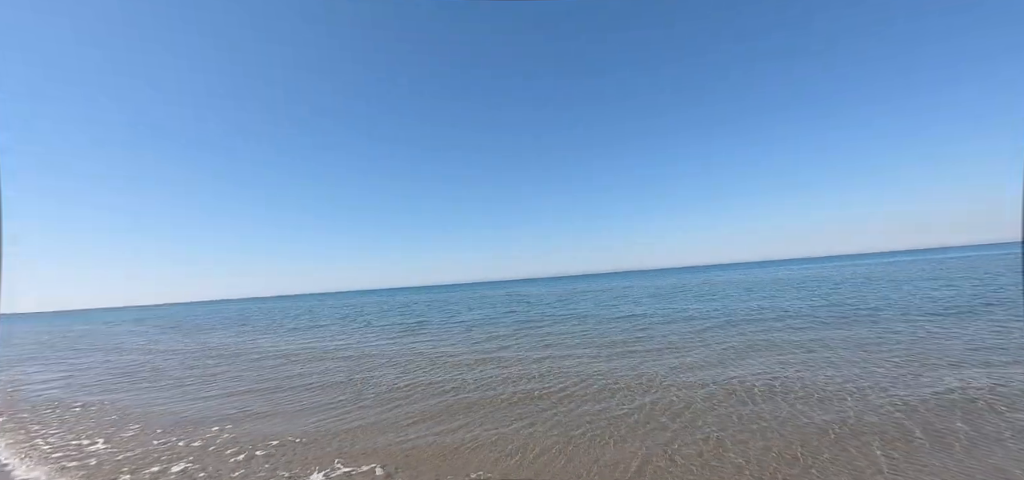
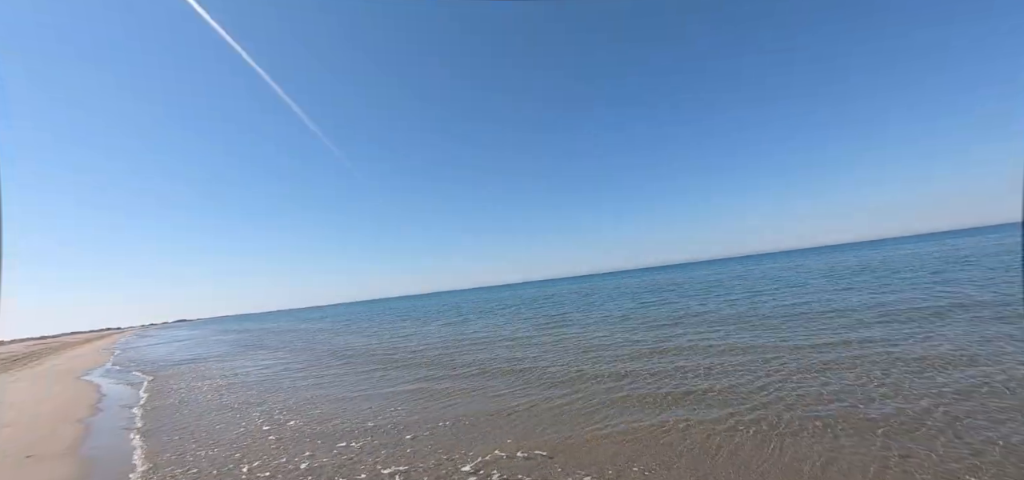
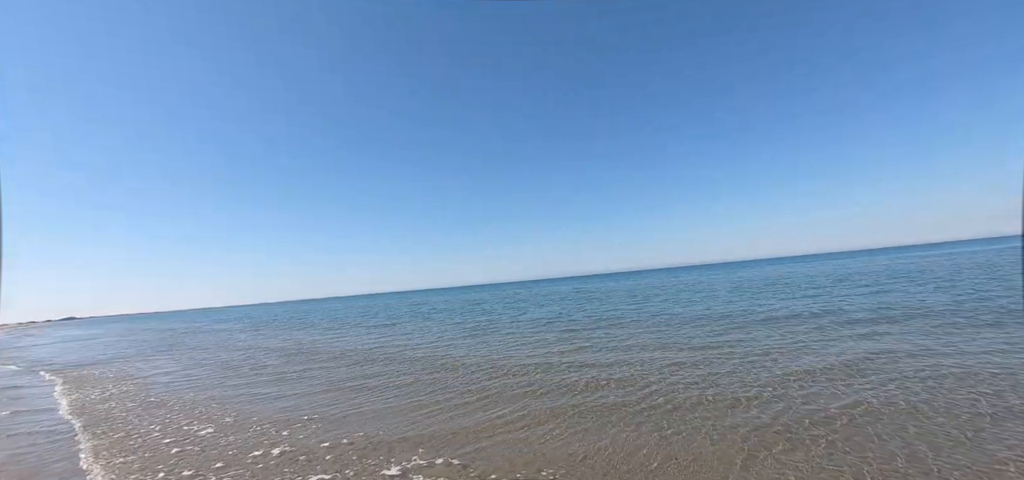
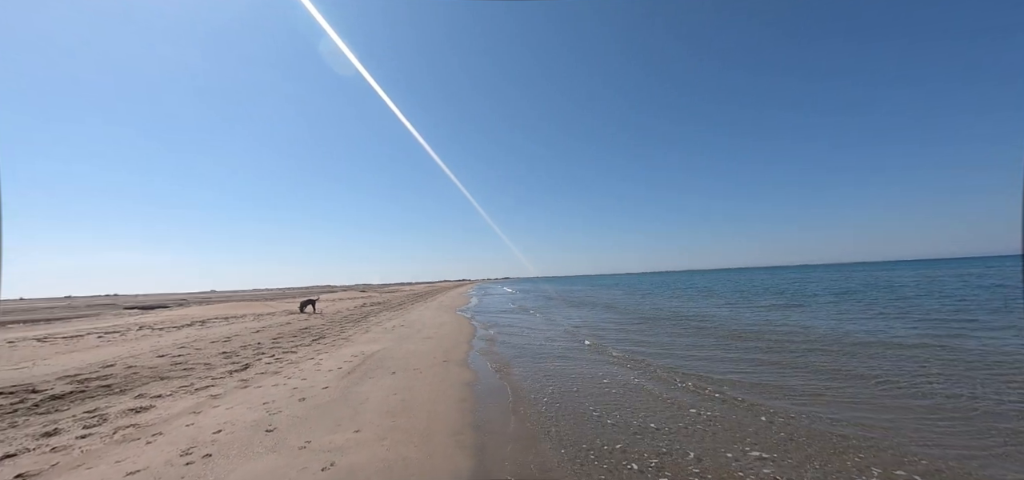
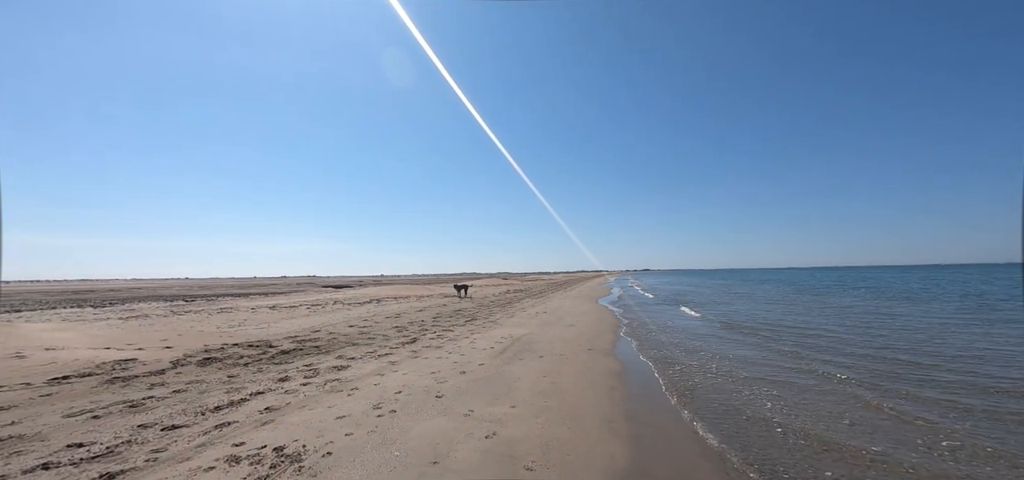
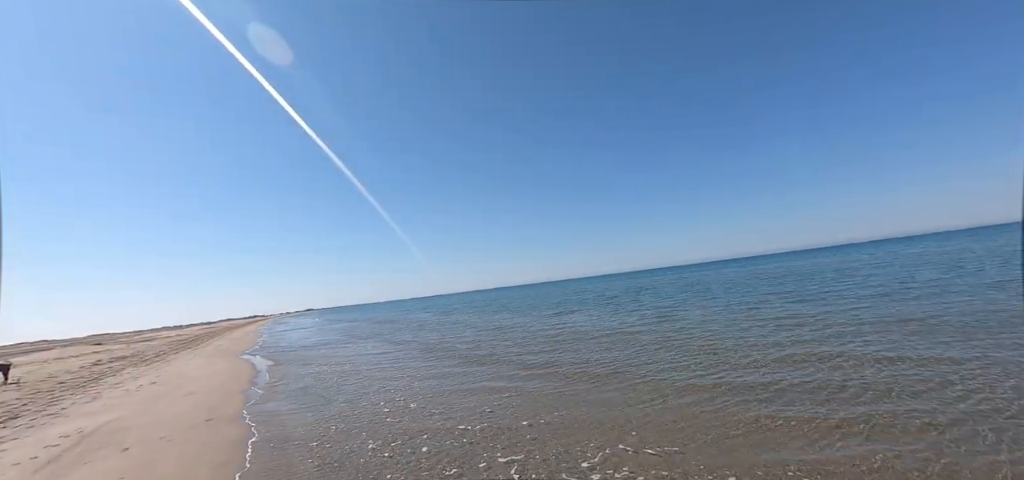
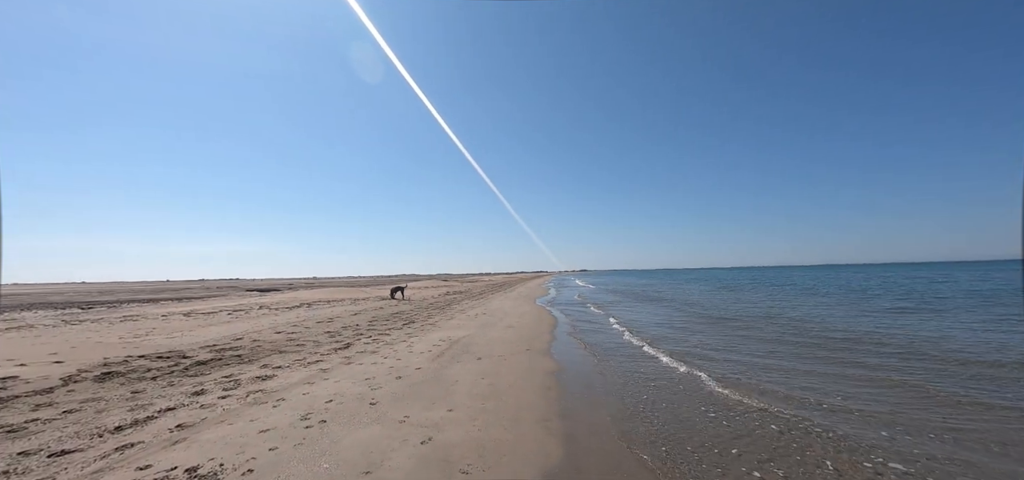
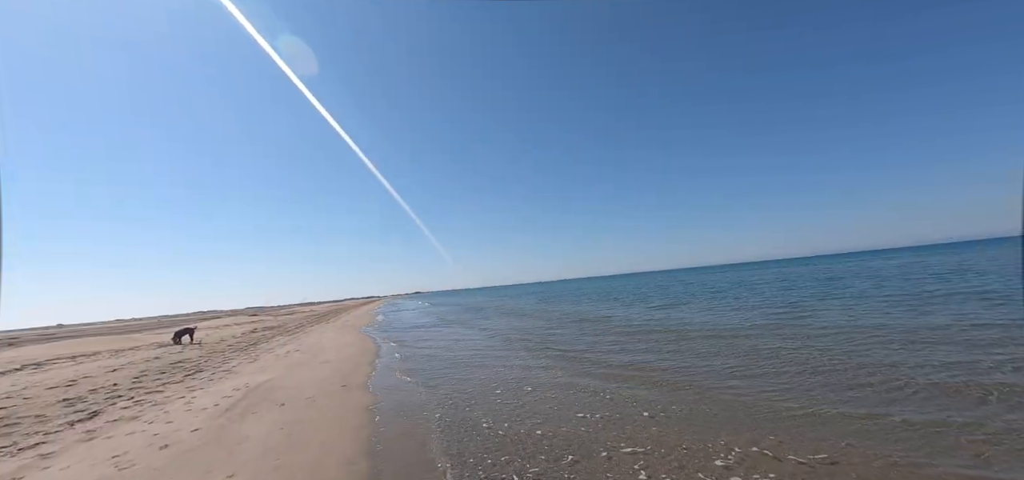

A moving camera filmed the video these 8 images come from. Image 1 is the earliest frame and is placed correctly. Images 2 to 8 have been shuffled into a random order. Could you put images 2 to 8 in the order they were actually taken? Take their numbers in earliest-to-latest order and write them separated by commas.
3, 2, 6, 8, 4, 7, 5
